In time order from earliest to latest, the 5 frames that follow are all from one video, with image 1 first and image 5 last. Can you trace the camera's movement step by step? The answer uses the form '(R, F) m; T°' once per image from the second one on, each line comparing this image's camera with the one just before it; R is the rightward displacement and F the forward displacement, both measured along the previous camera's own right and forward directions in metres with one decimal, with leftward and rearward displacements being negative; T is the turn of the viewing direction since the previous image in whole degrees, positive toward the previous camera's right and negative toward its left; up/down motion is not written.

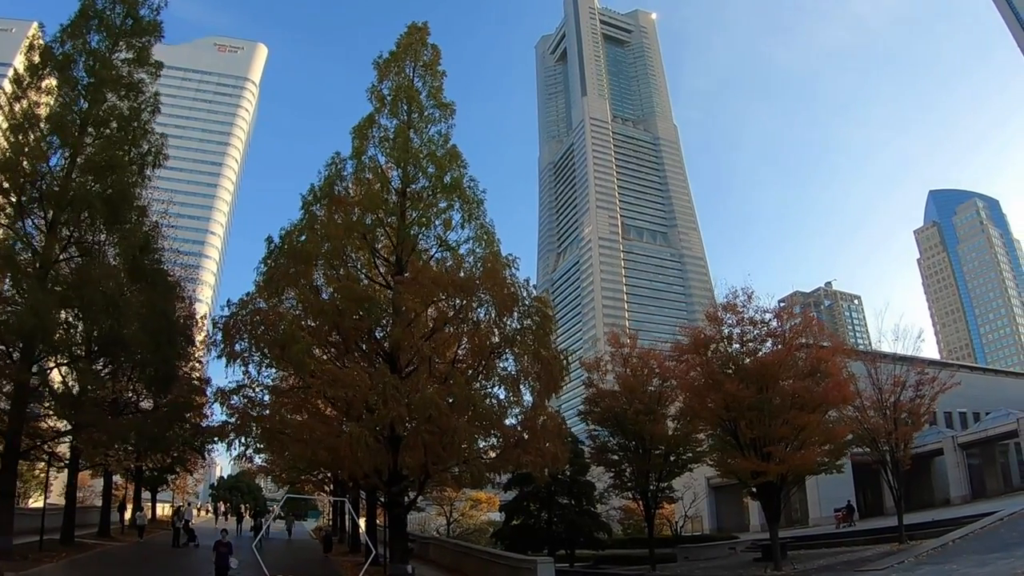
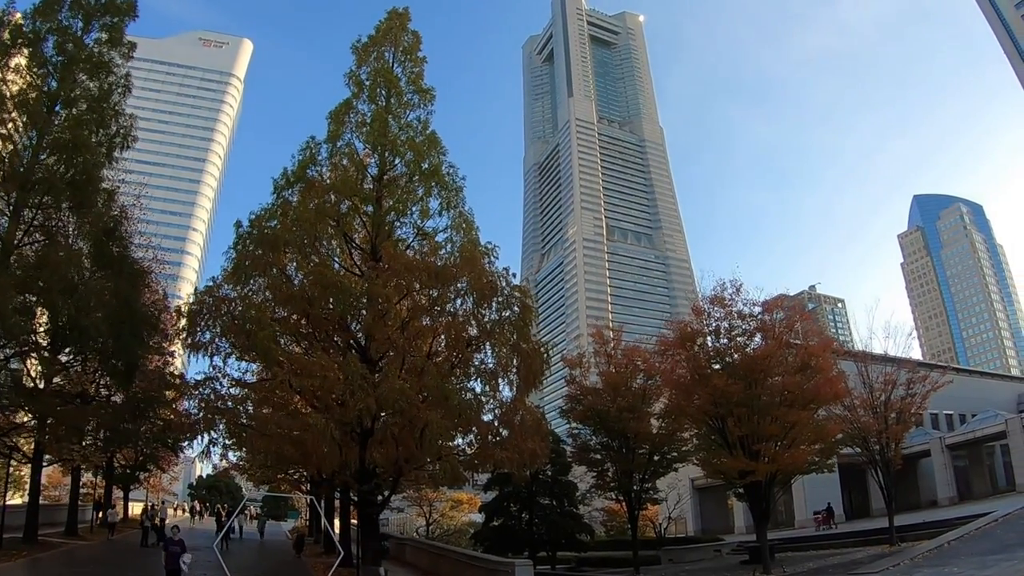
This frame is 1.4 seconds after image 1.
(+0.1, +0.7) m; +1°
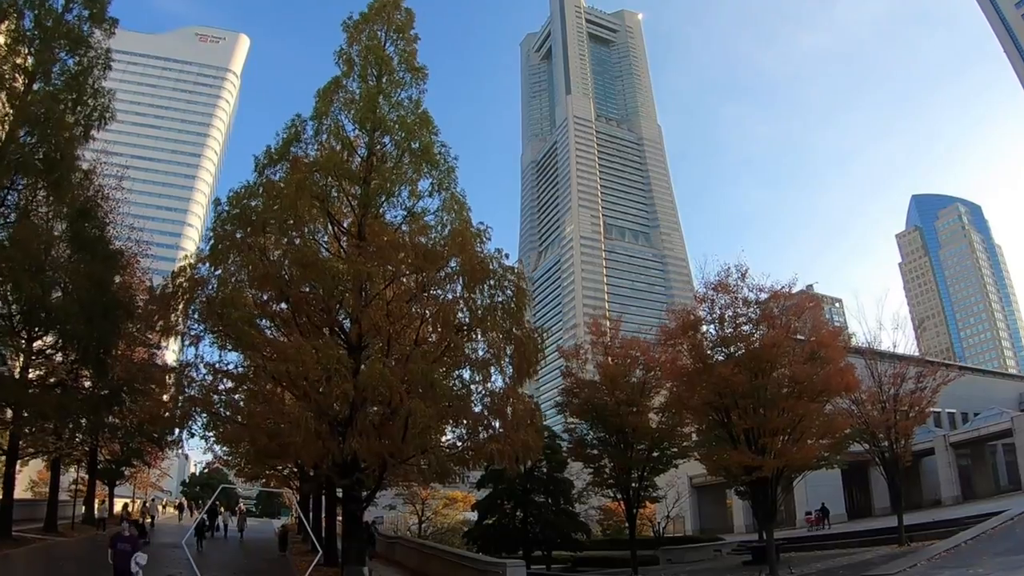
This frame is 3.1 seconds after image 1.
(+0.1, +0.8) m; 0°
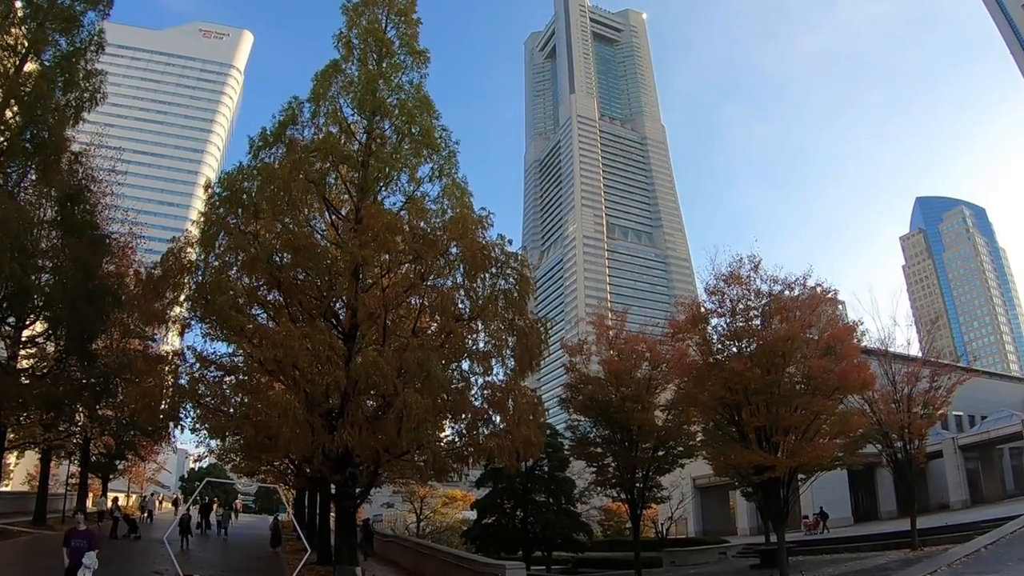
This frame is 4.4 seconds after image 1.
(0.0, +0.6) m; 0°
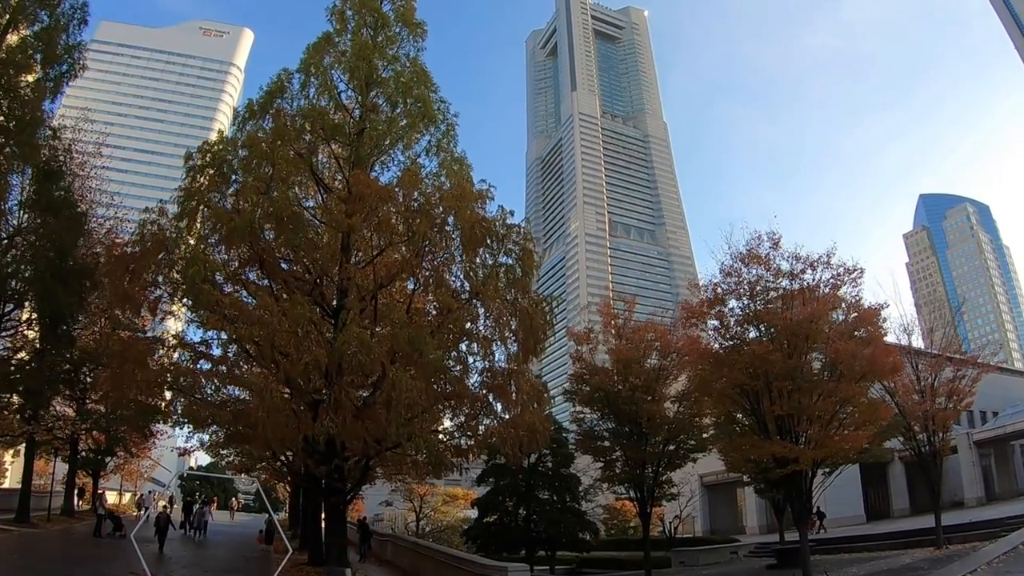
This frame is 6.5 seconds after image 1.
(0.0, +0.9) m; 0°
